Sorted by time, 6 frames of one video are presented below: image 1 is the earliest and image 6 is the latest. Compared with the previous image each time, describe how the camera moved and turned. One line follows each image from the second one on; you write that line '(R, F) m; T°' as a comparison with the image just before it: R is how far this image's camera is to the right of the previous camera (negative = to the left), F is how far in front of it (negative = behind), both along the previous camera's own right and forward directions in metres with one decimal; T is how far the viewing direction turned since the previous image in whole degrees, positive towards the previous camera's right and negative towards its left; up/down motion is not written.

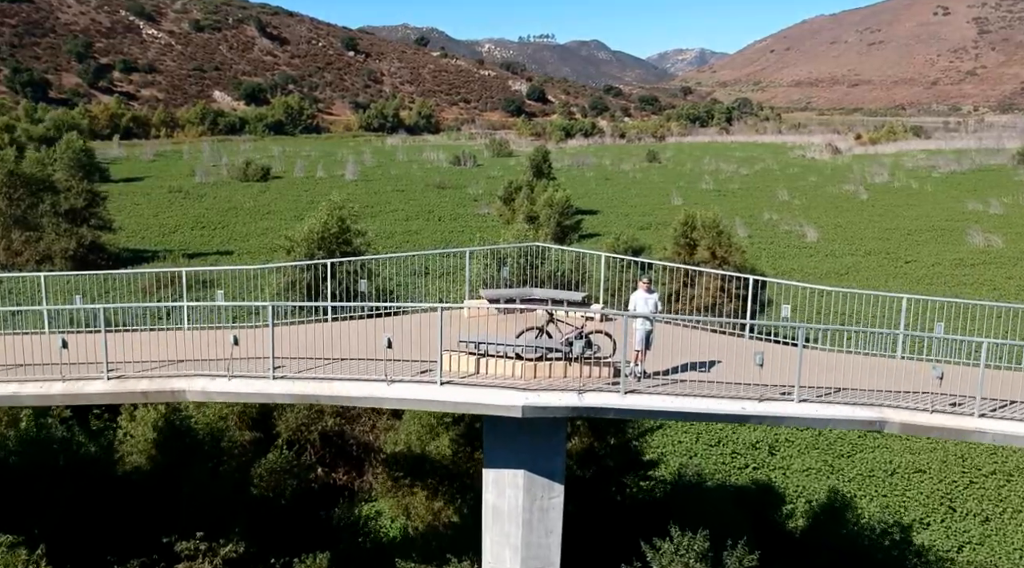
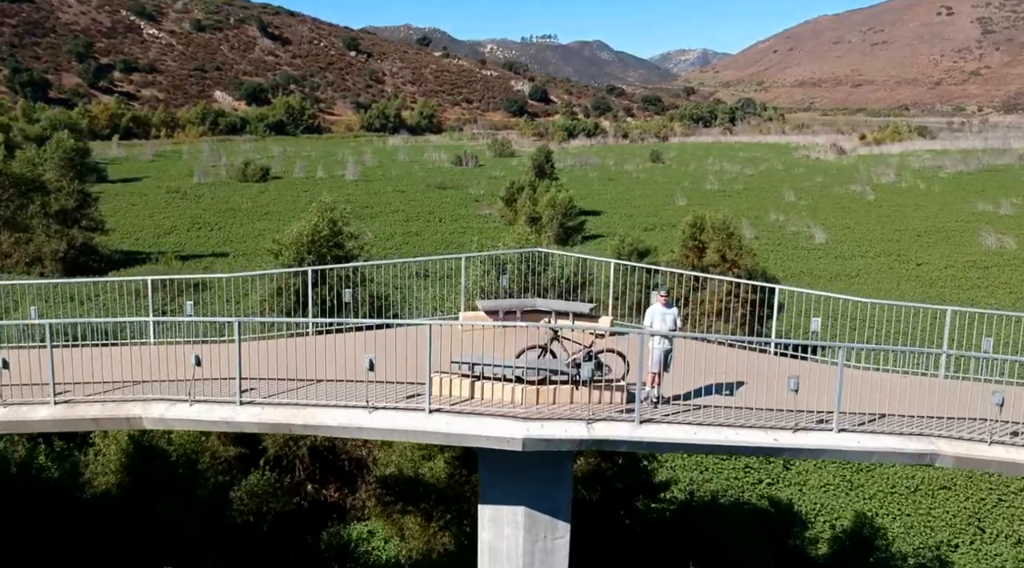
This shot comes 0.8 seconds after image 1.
(0.0, +0.6) m; 0°
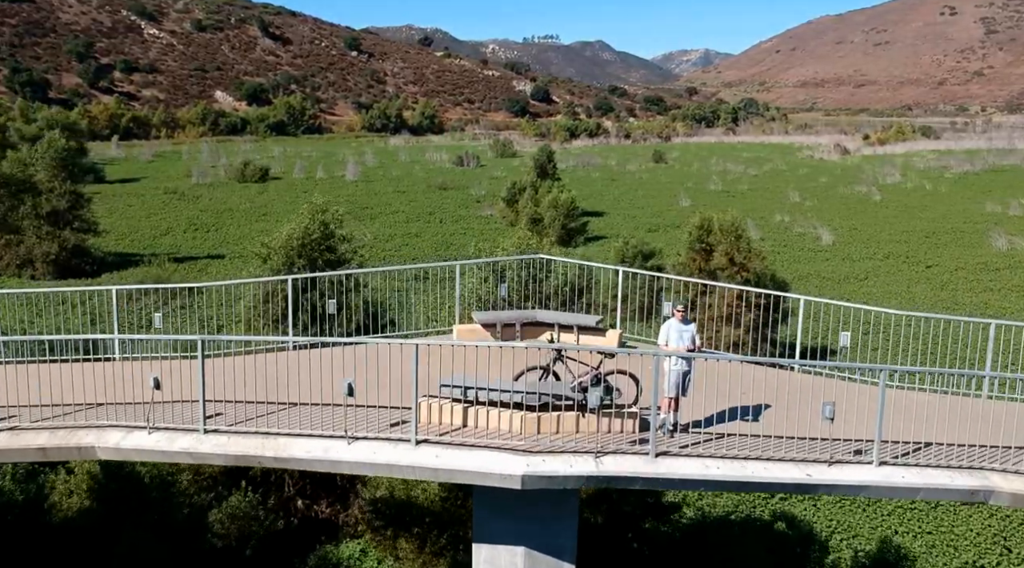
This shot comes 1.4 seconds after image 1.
(0.0, +0.5) m; 0°
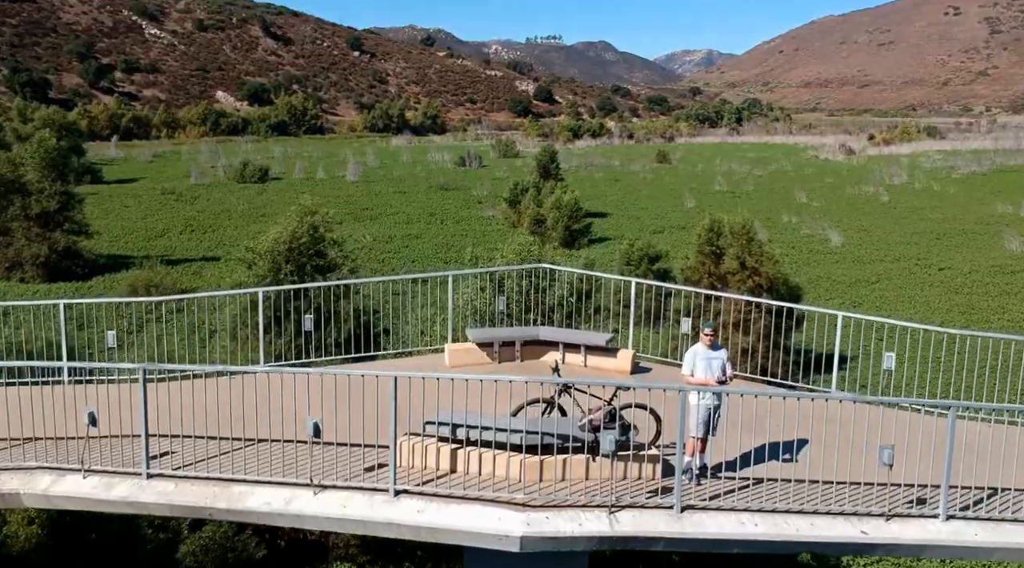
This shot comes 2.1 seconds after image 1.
(0.0, +0.6) m; 0°
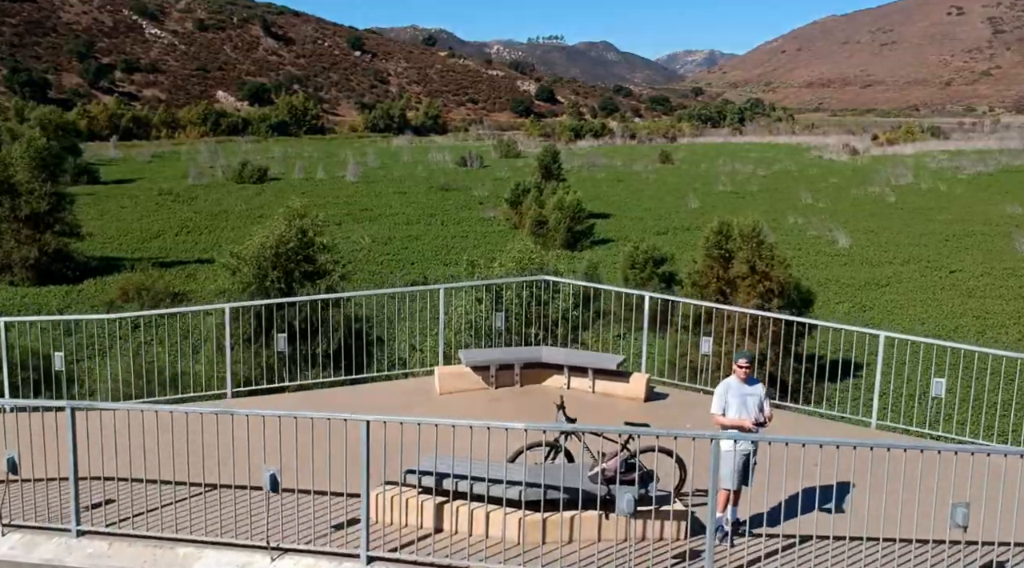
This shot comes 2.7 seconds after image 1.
(0.0, +0.6) m; 0°
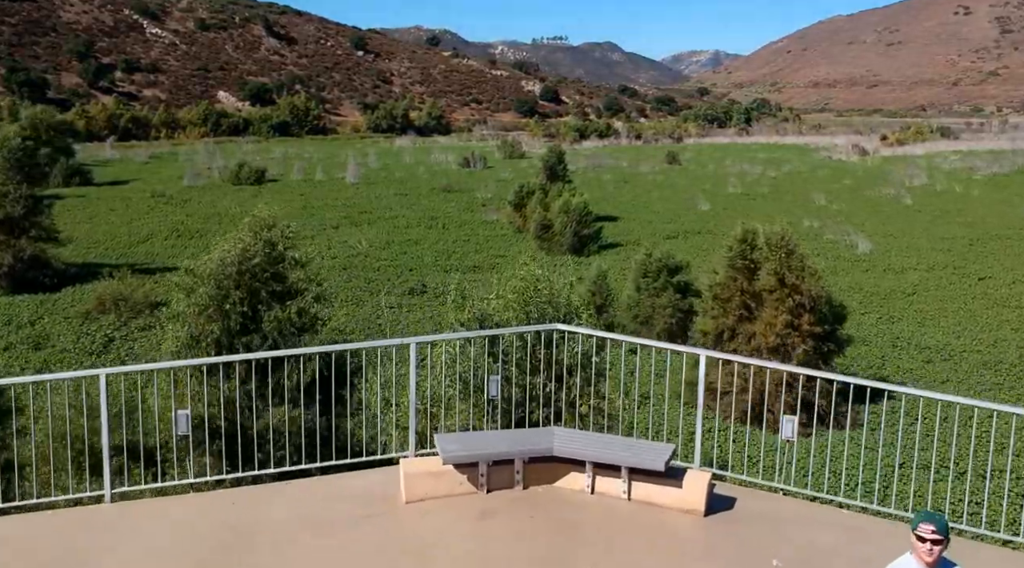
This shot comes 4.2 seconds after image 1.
(0.0, +1.3) m; 0°
